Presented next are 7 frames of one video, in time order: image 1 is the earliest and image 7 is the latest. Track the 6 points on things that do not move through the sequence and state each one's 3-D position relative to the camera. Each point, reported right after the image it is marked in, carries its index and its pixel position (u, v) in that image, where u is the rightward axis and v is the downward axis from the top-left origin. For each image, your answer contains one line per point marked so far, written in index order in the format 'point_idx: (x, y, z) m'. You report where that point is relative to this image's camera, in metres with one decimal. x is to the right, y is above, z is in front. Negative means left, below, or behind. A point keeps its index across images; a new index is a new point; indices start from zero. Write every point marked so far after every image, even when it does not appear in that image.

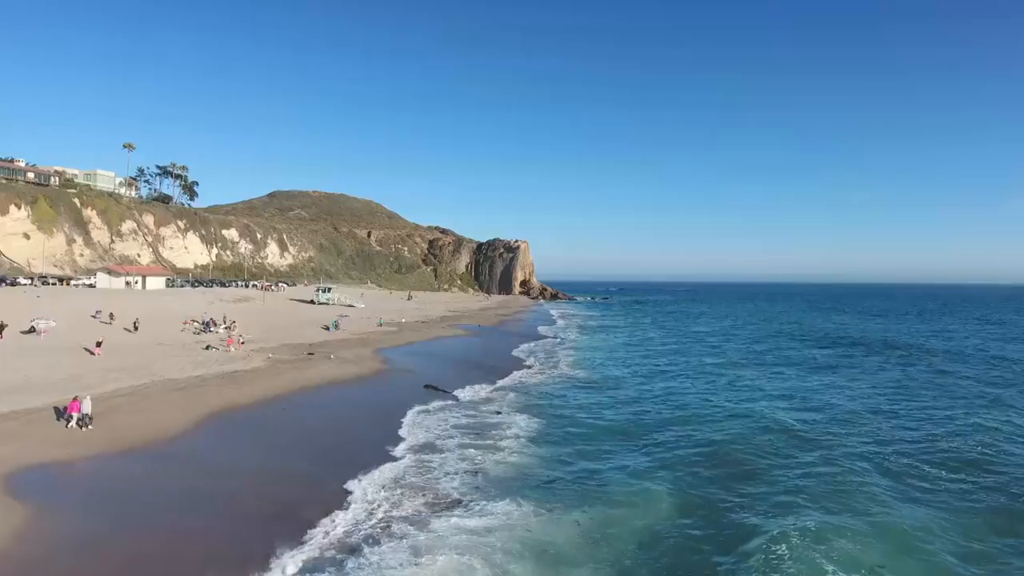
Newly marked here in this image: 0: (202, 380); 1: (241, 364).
0: (-9.4, -2.8, +17.3) m
1: (-9.3, -2.7, +19.6) m
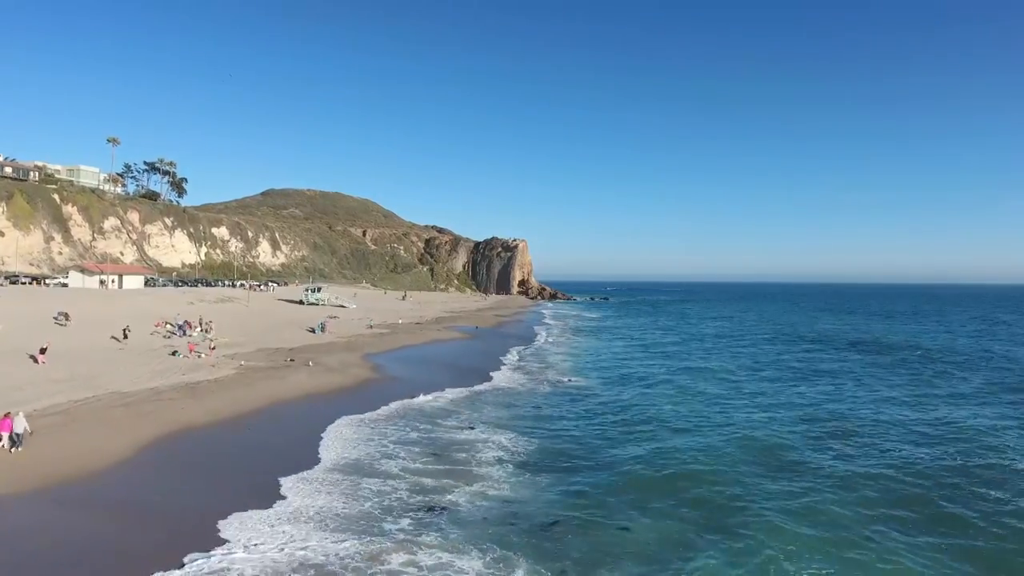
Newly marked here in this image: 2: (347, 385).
0: (-9.3, -2.8, +15.0) m
1: (-9.3, -2.6, +17.3) m
2: (-5.8, -3.1, +18.4) m
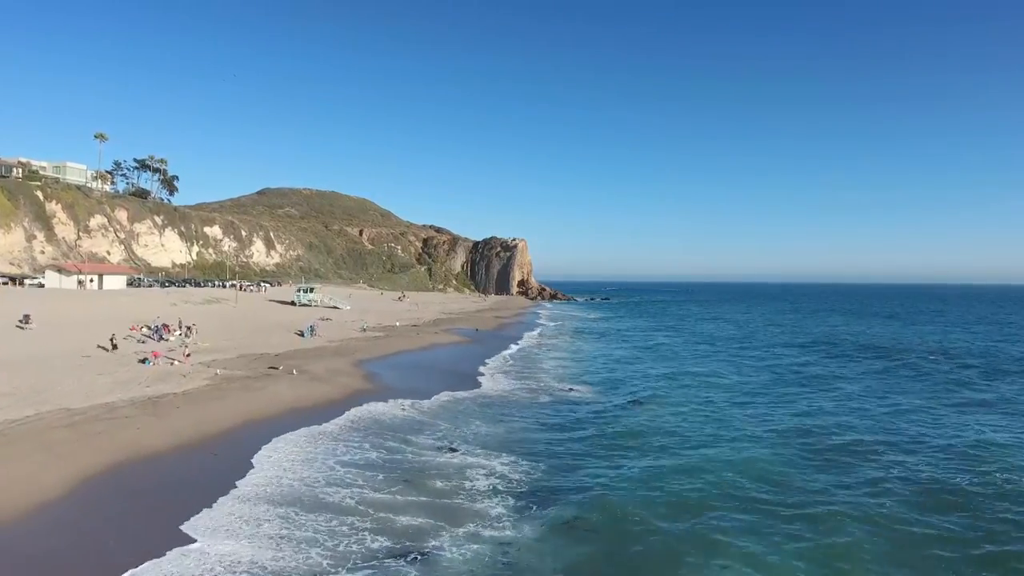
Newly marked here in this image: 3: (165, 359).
0: (-9.1, -2.8, +13.0) m
1: (-9.1, -2.6, +15.3) m
2: (-5.6, -3.2, +16.5) m
3: (-11.8, -2.4, +19.3) m
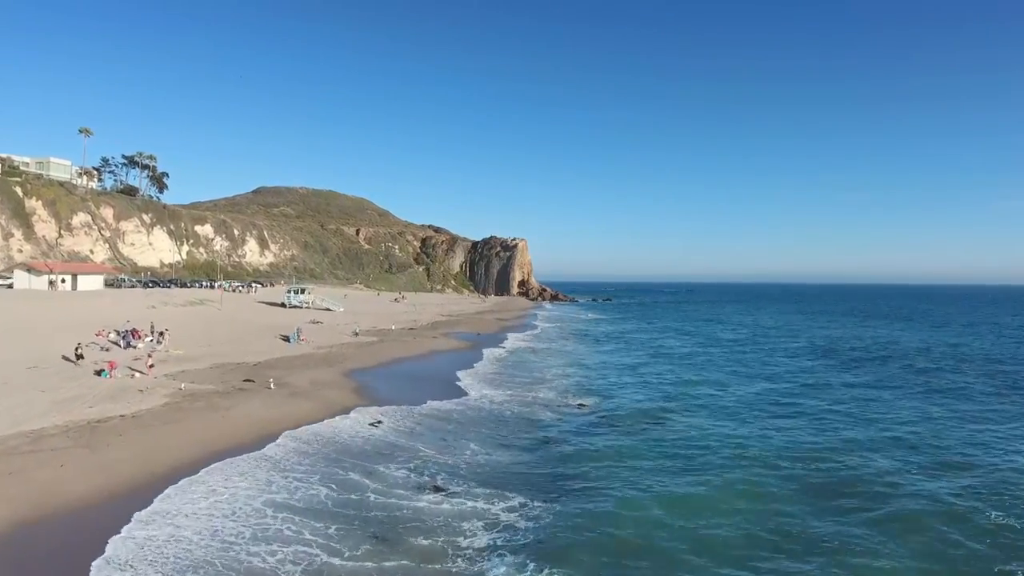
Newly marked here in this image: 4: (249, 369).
0: (-8.8, -2.8, +10.6) m
1: (-8.8, -2.7, +13.0) m
2: (-5.3, -3.2, +14.1) m
3: (-11.5, -2.4, +16.9) m
4: (-8.5, -2.6, +18.4) m
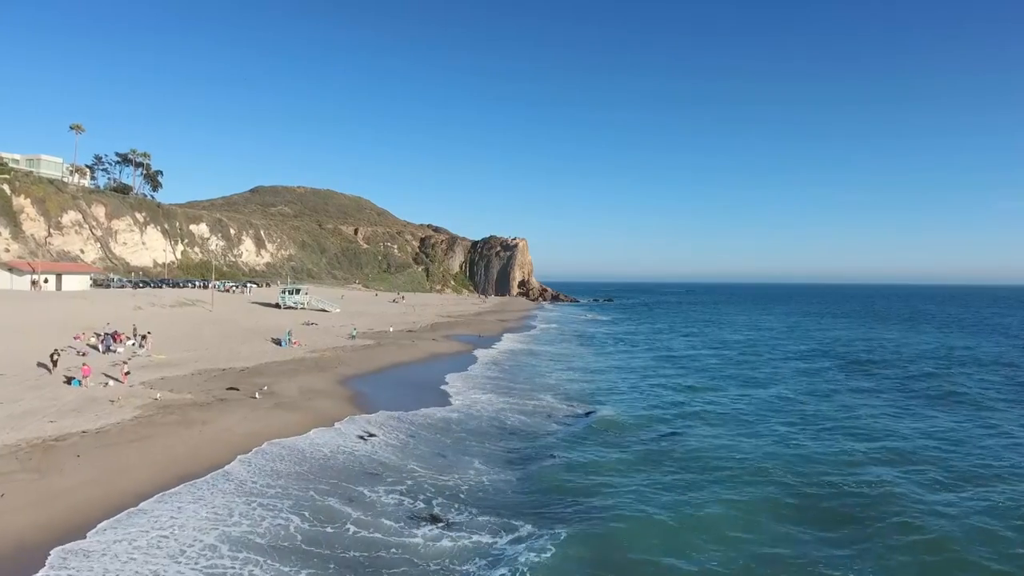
0: (-8.6, -2.8, +9.3) m
1: (-8.6, -2.7, +11.6) m
2: (-5.2, -3.2, +12.8) m
3: (-11.4, -2.4, +15.6) m
4: (-8.3, -2.6, +17.1) m
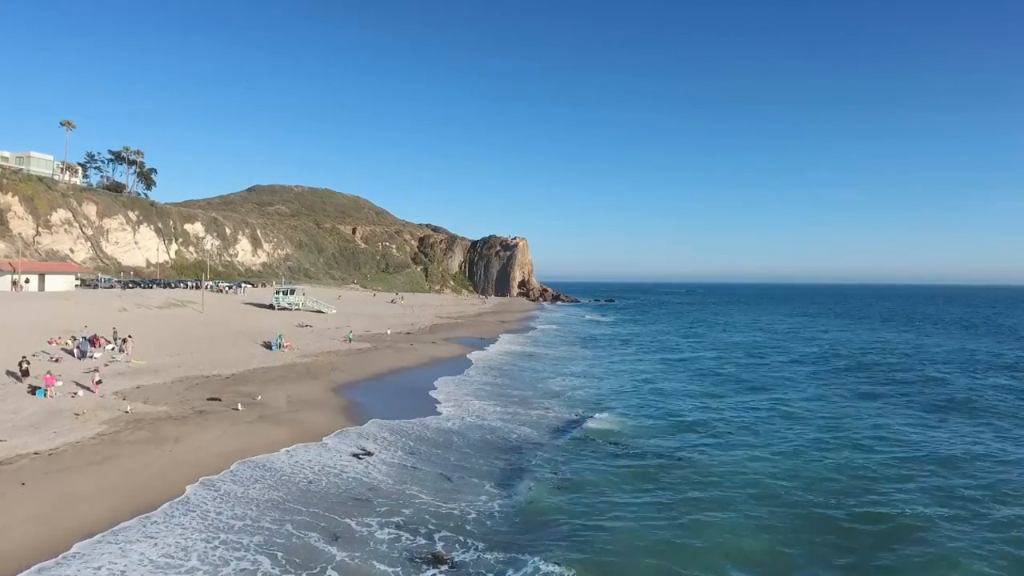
0: (-8.5, -2.8, +8.0) m
1: (-8.4, -2.7, +10.3) m
2: (-5.0, -3.2, +11.5) m
3: (-11.2, -2.5, +14.3) m
4: (-8.1, -2.7, +15.8) m
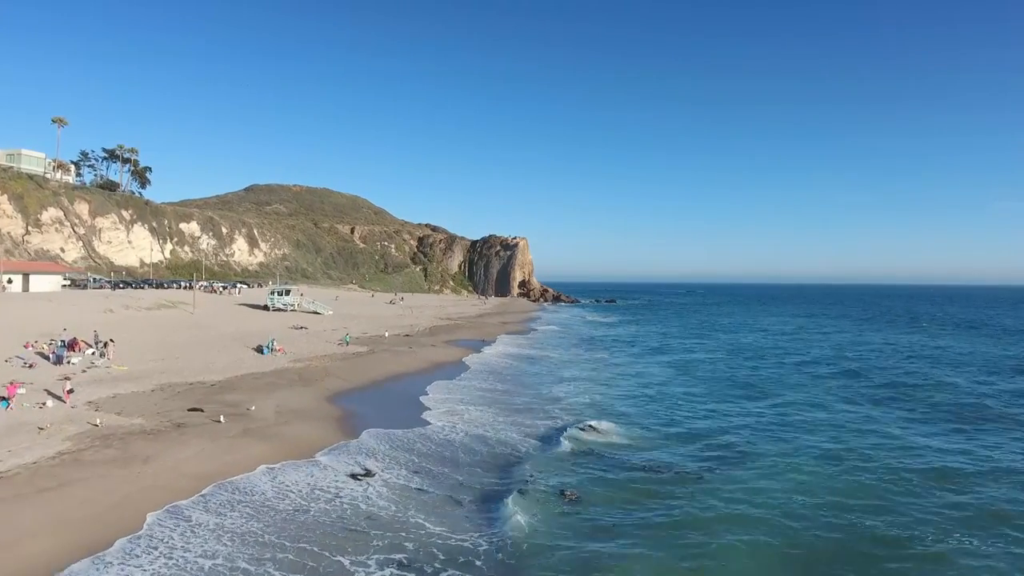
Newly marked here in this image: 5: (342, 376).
0: (-8.3, -2.8, +6.9) m
1: (-8.2, -2.7, +9.2) m
2: (-4.8, -3.2, +10.3) m
3: (-11.0, -2.5, +13.2) m
4: (-7.9, -2.7, +14.6) m
5: (-5.7, -3.0, +19.5) m
